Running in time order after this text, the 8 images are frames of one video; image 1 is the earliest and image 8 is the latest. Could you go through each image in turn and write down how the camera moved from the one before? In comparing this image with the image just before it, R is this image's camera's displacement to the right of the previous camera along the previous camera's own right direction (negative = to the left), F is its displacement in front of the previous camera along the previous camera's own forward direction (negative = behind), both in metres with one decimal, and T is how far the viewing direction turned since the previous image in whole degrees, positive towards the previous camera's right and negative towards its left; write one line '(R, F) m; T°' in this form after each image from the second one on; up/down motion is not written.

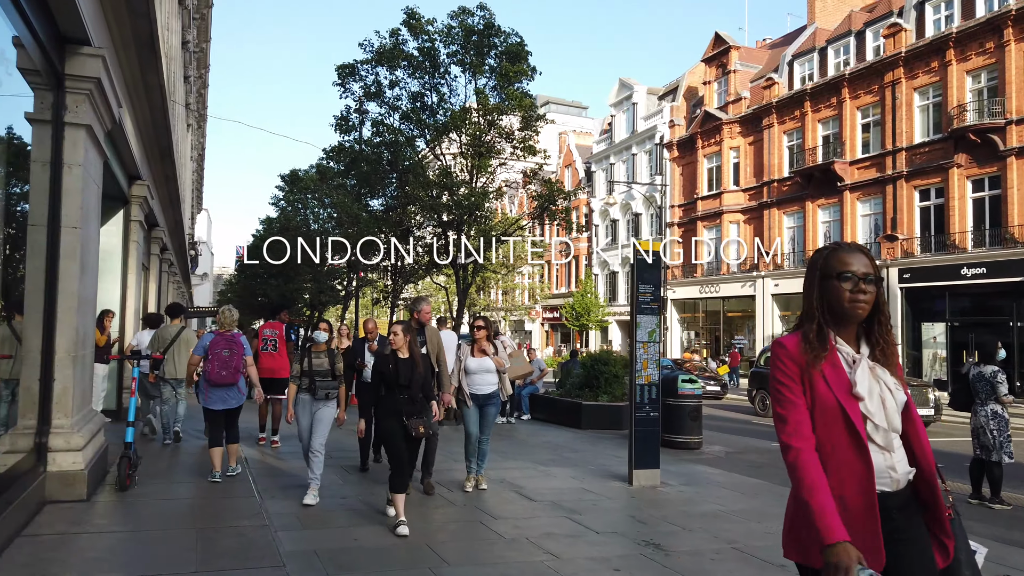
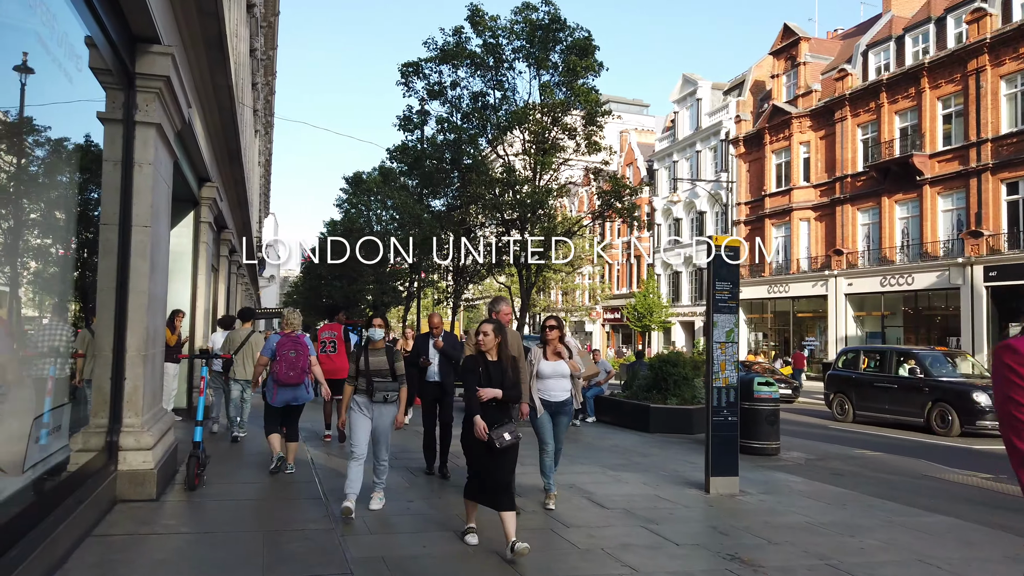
(-0.1, +0.3) m; -4°
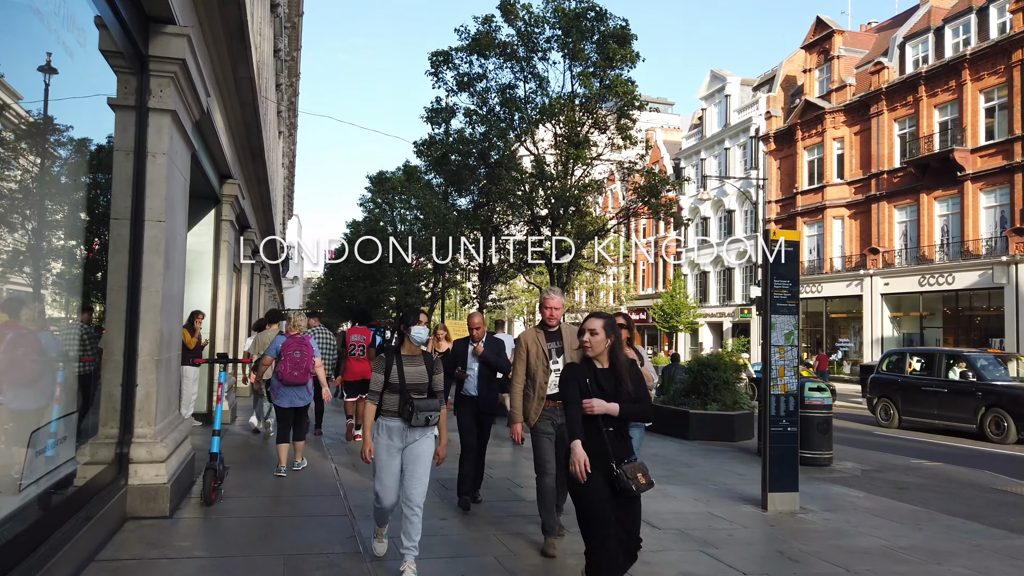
(-0.2, +0.6) m; -2°
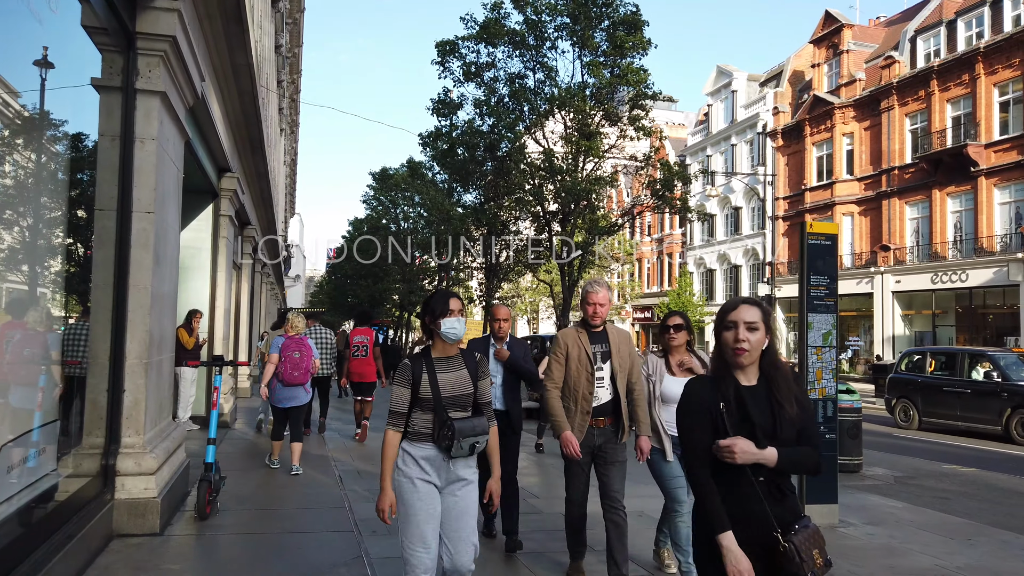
(-0.1, +0.5) m; 0°
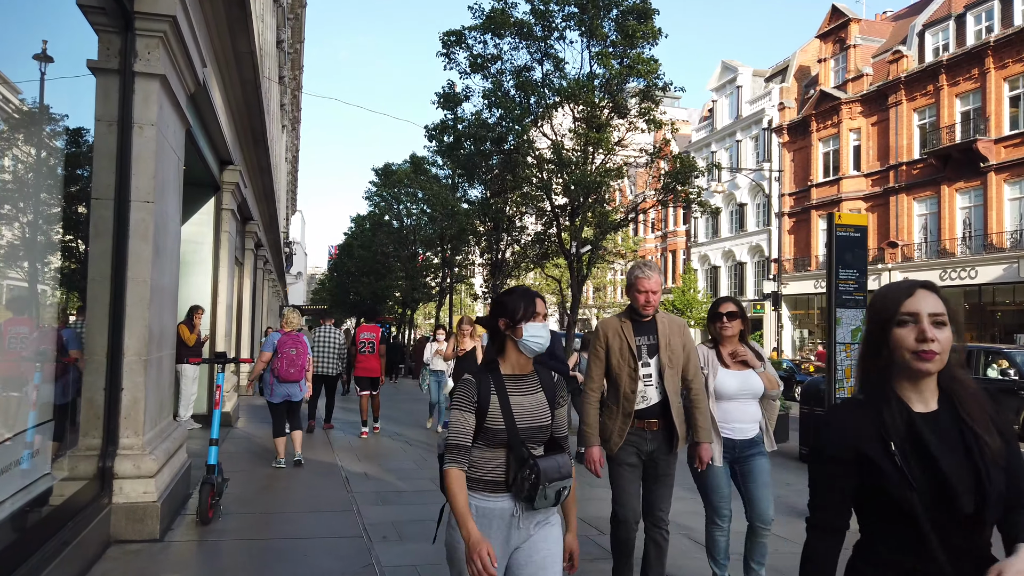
(-0.1, +0.3) m; 0°
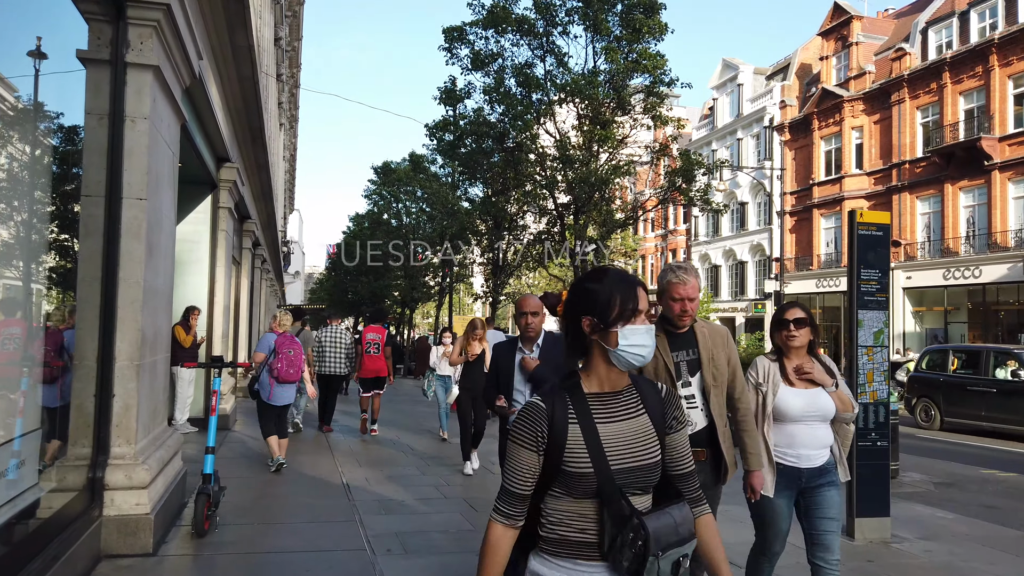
(-0.1, +0.3) m; 0°
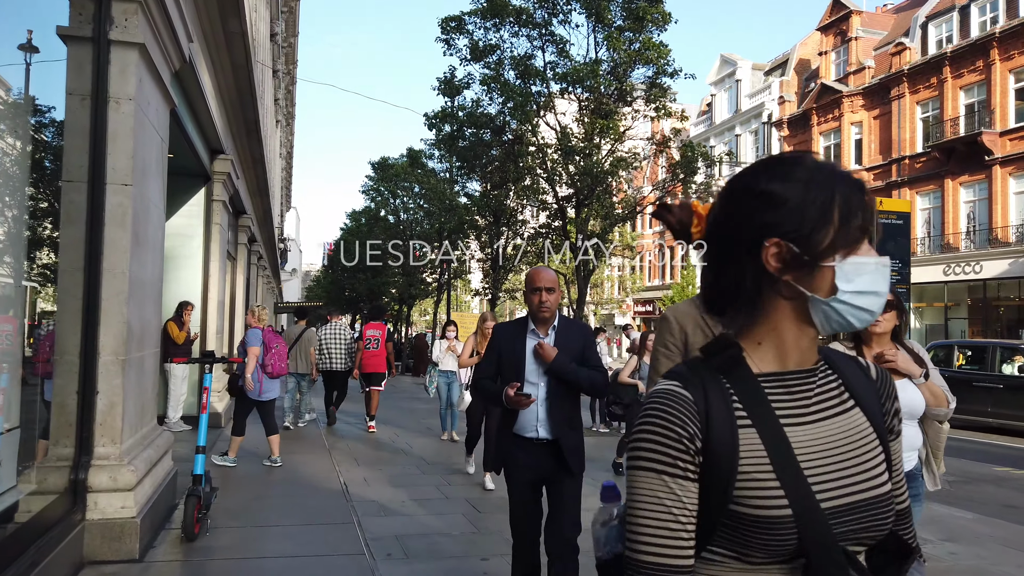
(-0.1, +0.3) m; 0°
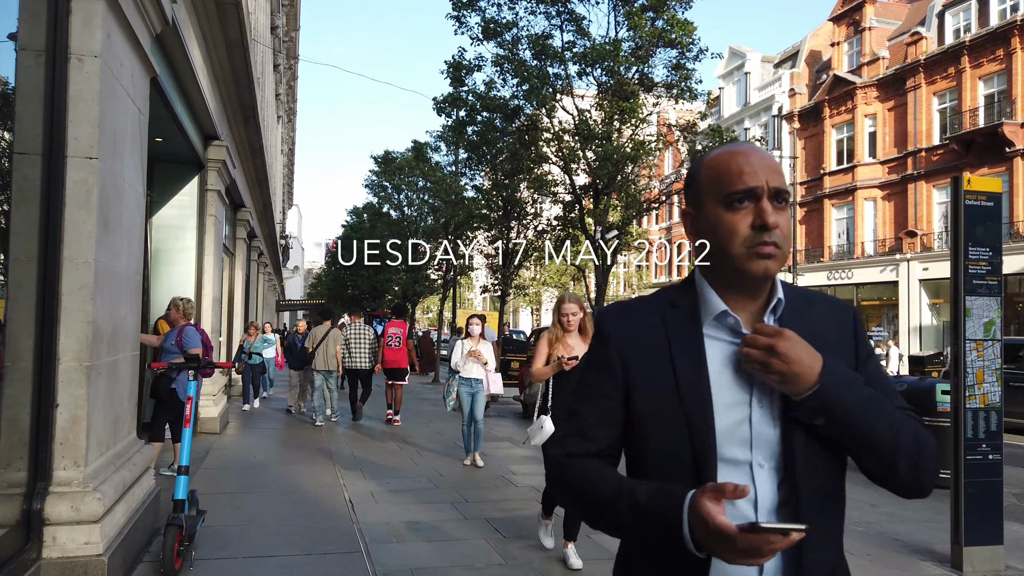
(-0.2, +0.8) m; 0°
